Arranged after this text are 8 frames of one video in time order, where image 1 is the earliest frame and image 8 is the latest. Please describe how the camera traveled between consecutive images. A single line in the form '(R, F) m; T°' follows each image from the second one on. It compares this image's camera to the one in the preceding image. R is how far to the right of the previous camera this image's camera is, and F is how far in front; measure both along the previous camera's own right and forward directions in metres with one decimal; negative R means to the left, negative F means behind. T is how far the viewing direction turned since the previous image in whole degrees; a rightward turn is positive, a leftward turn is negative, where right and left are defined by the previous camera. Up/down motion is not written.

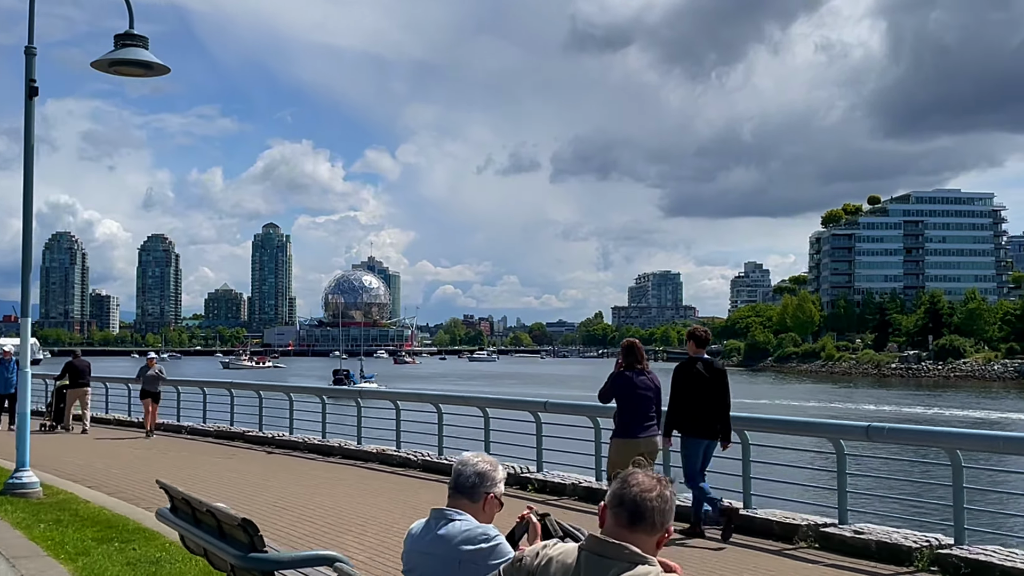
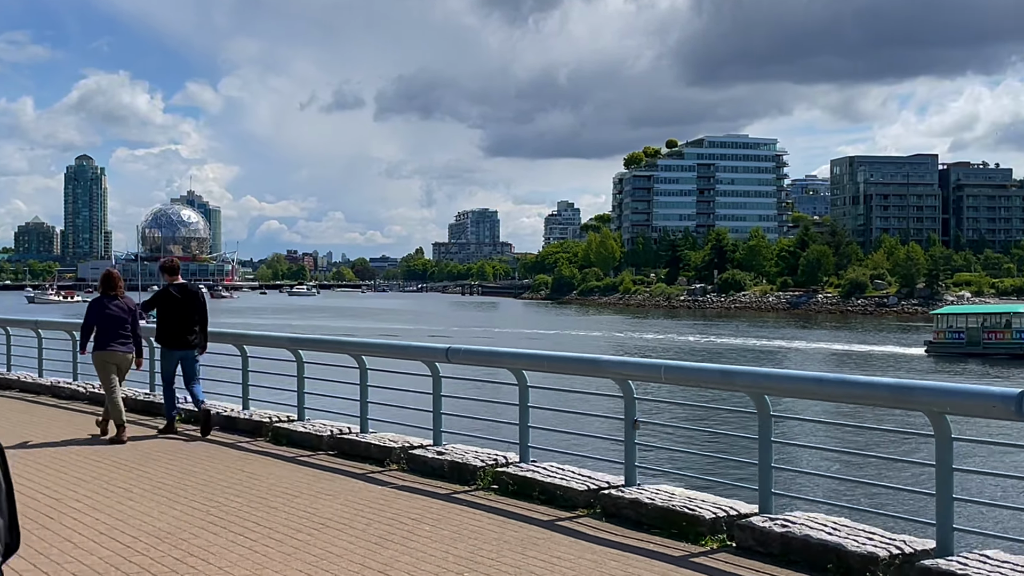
(+1.6, +0.2) m; +11°
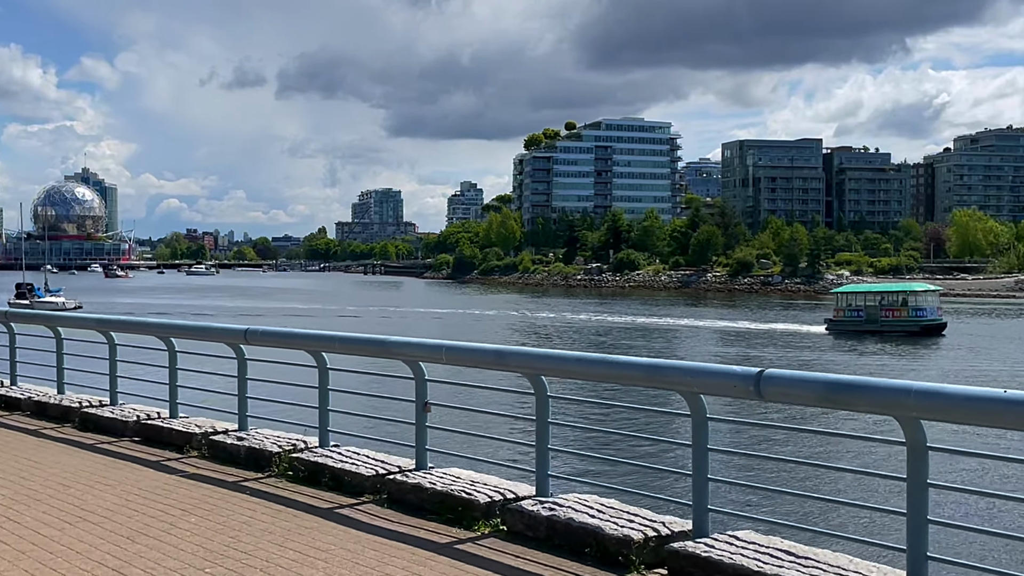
(+0.6, +0.2) m; +6°
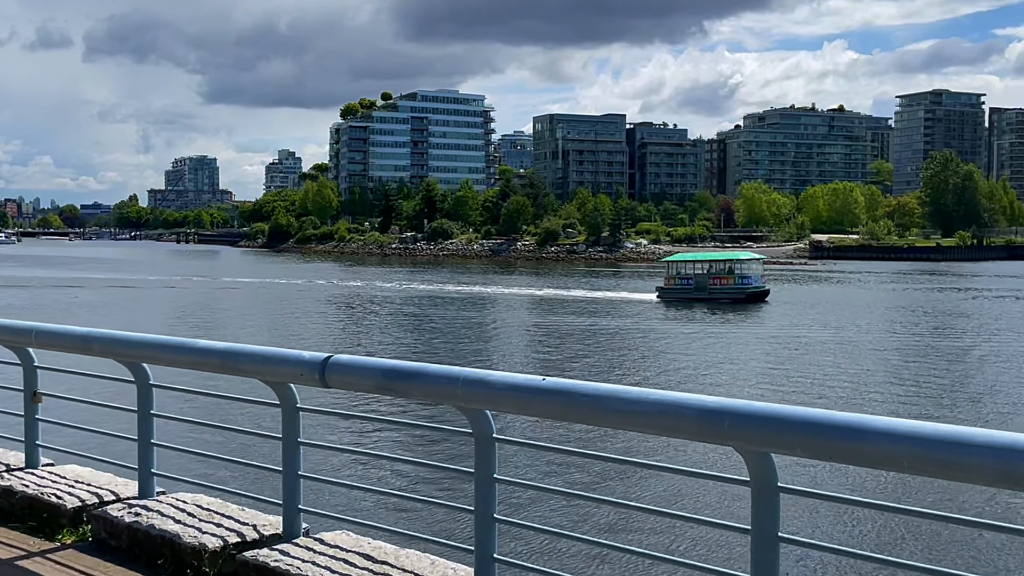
(+0.9, +0.4) m; +11°
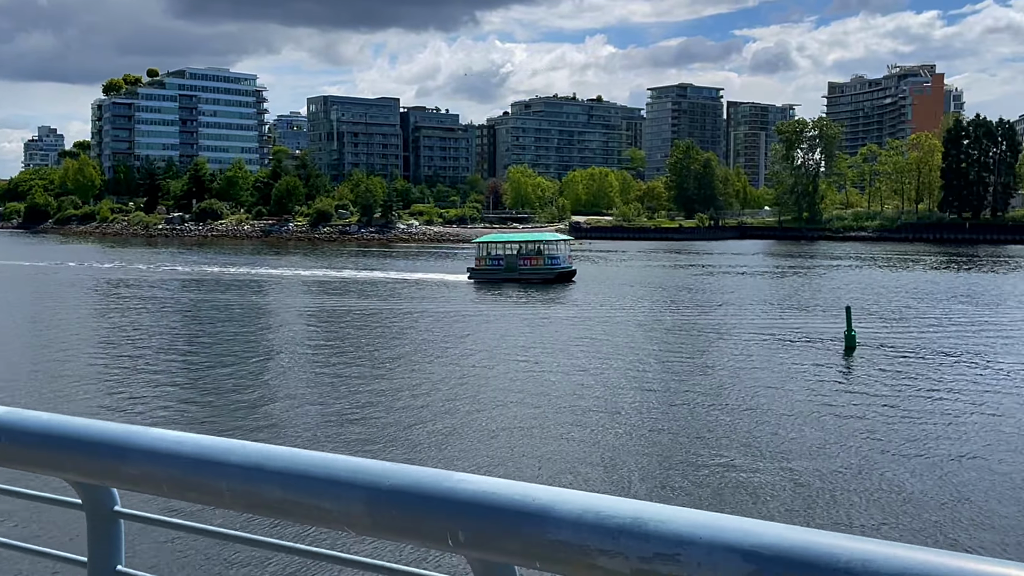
(+1.1, +0.2) m; +13°
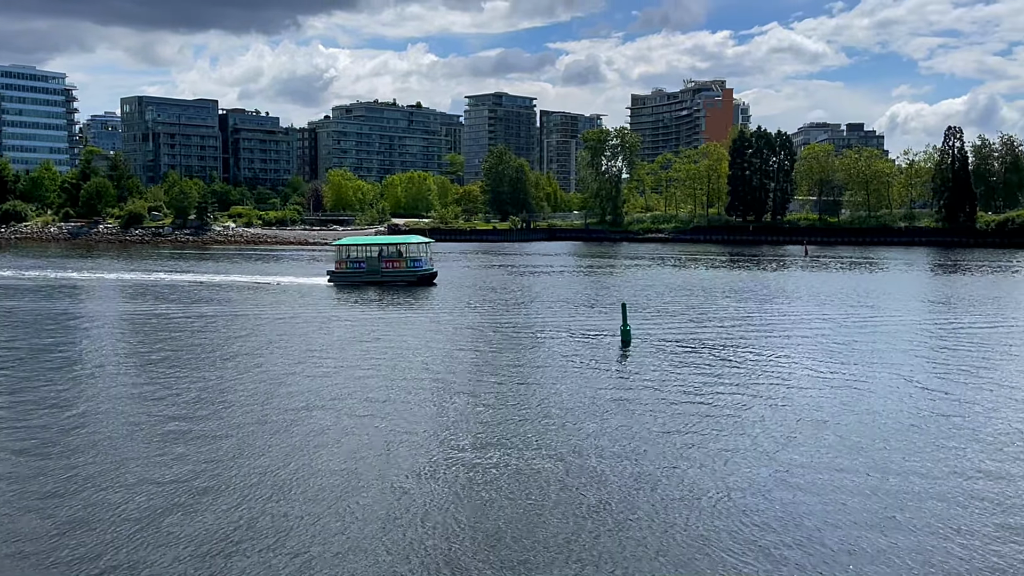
(+0.8, -1.5) m; +10°
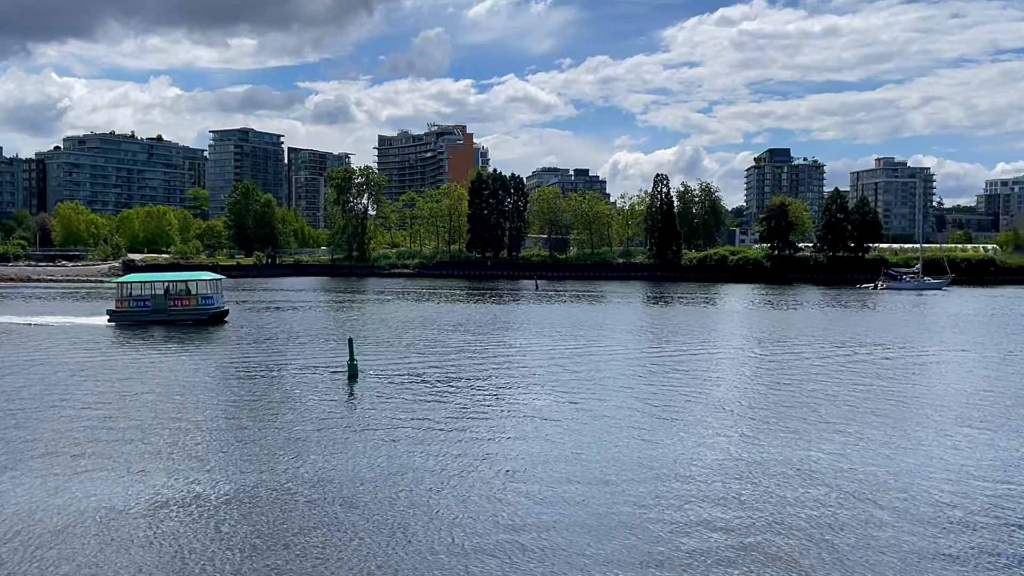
(0.0, -2.7) m; +14°
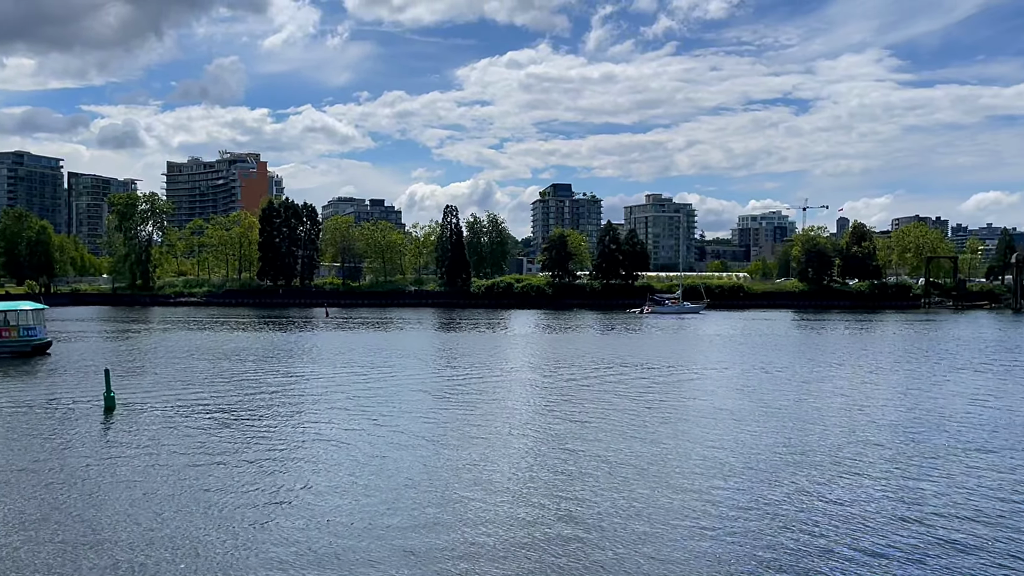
(+0.3, -2.5) m; +11°
